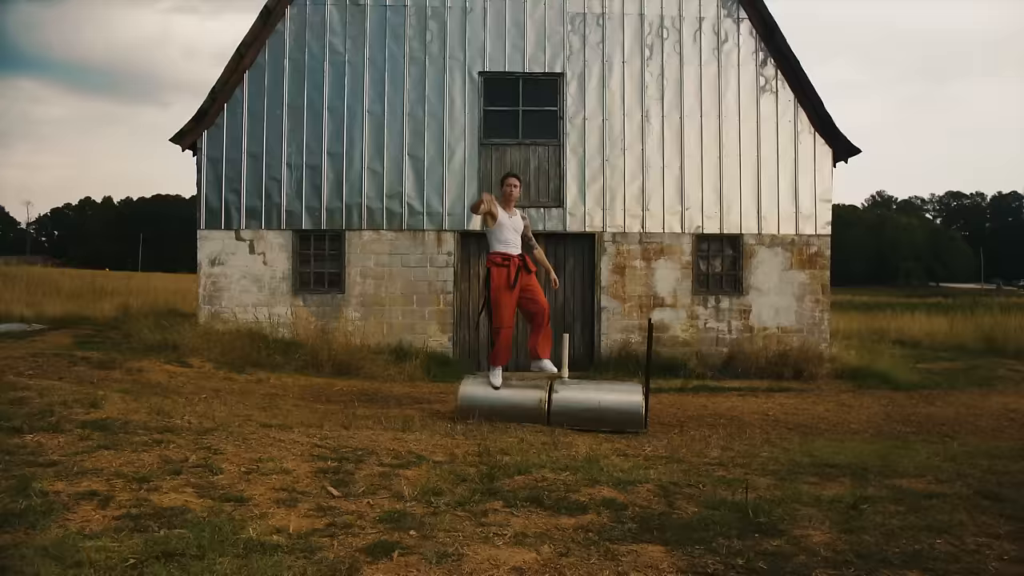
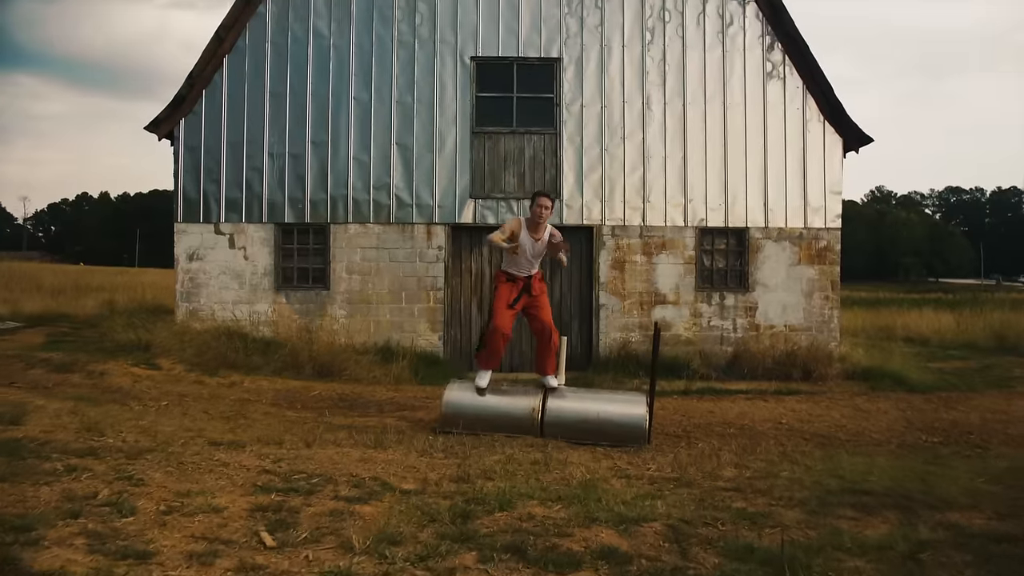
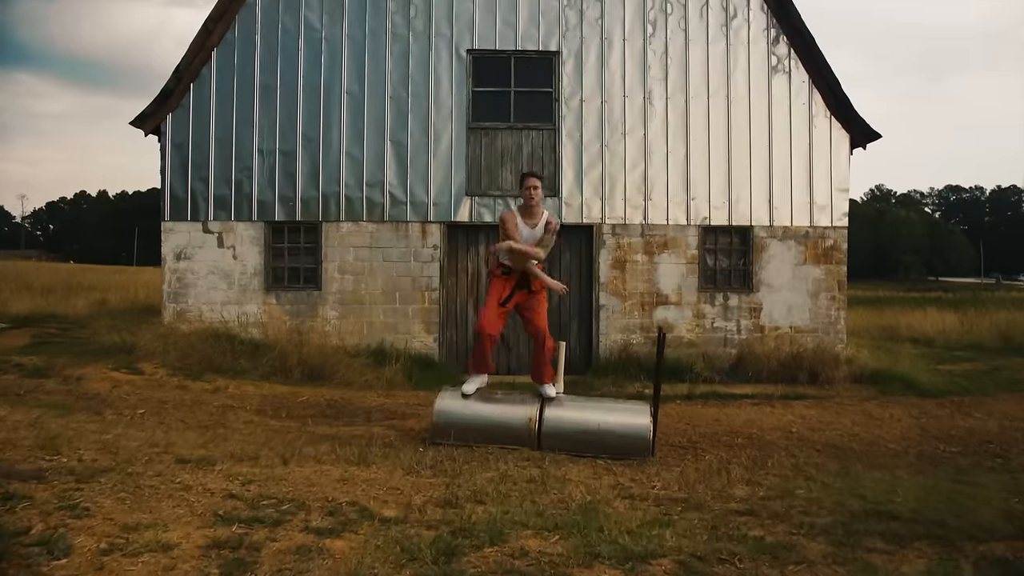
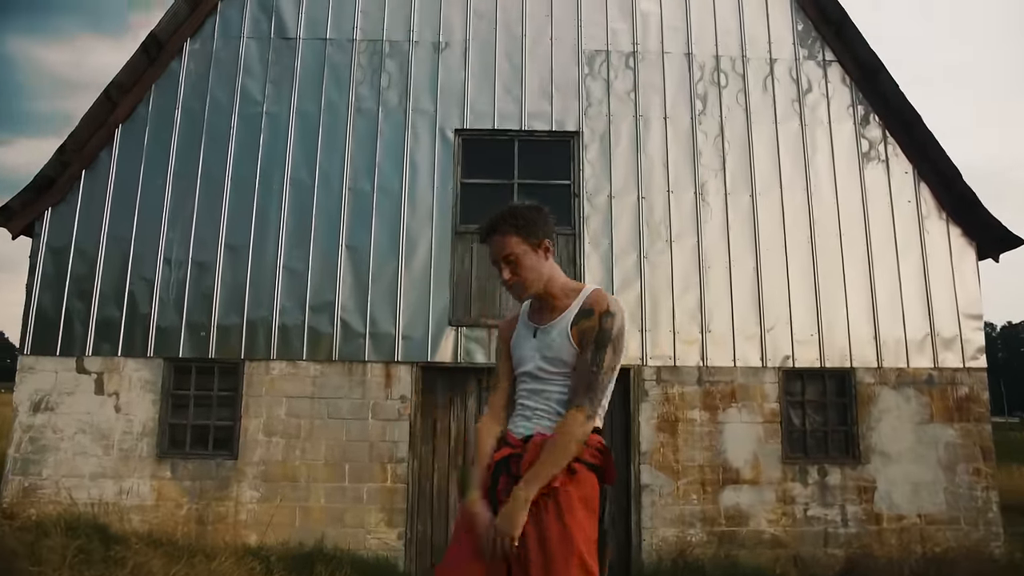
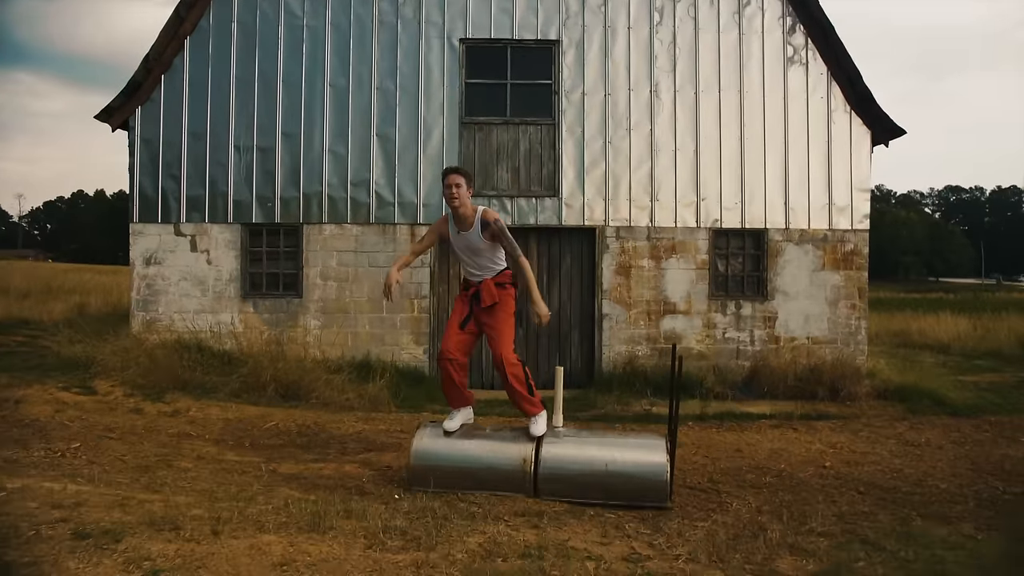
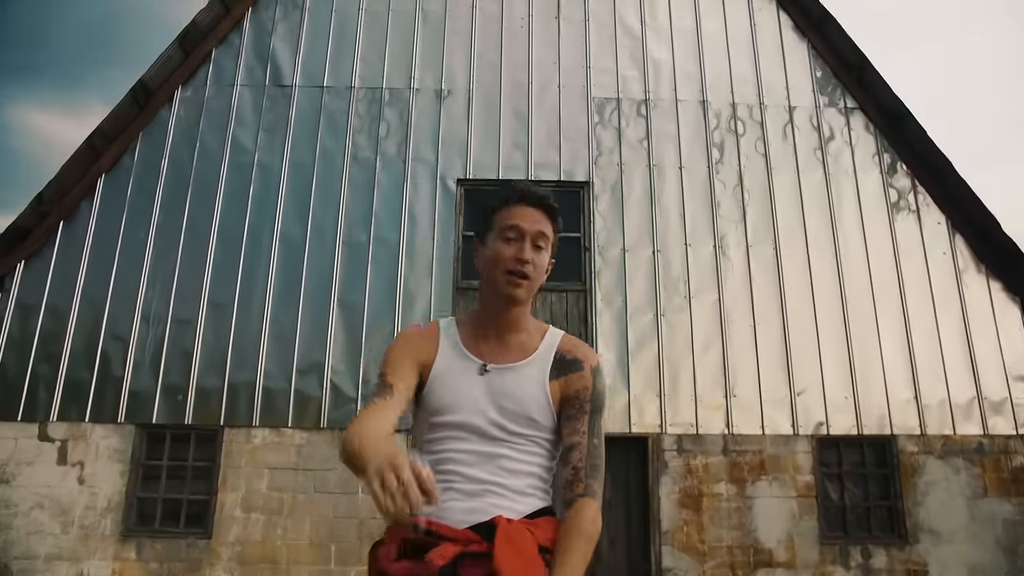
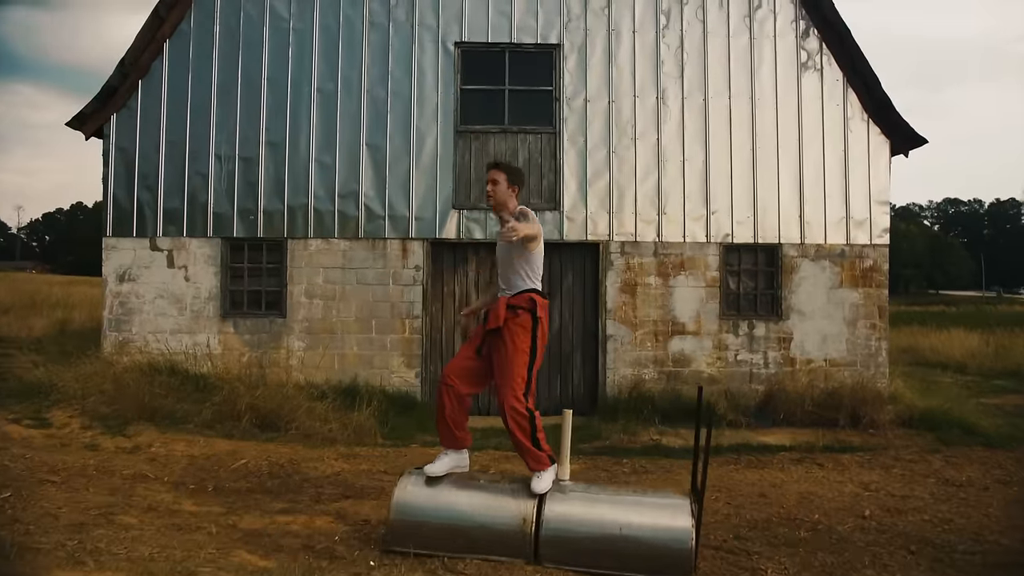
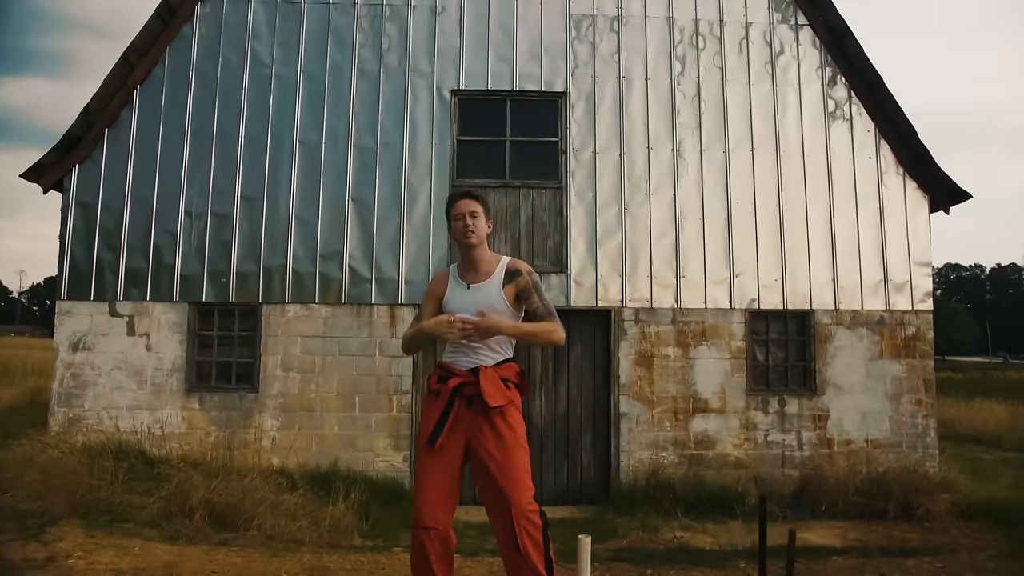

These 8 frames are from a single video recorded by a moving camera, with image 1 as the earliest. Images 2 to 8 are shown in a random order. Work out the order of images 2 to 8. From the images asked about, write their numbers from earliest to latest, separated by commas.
2, 3, 5, 7, 8, 4, 6
